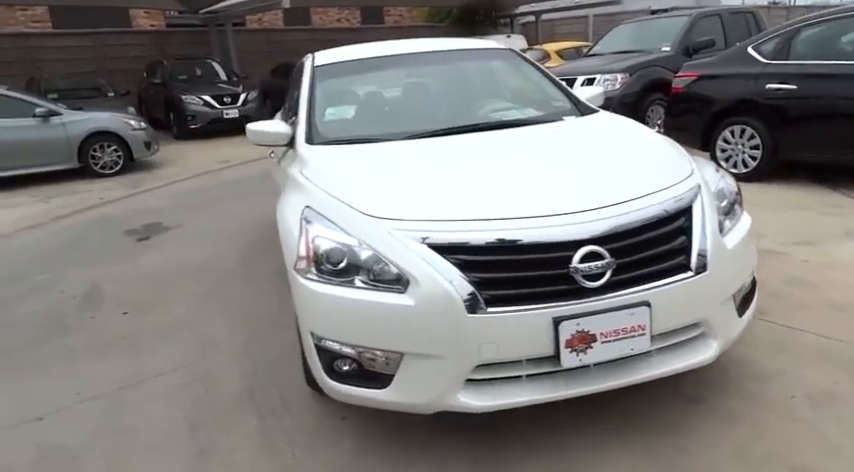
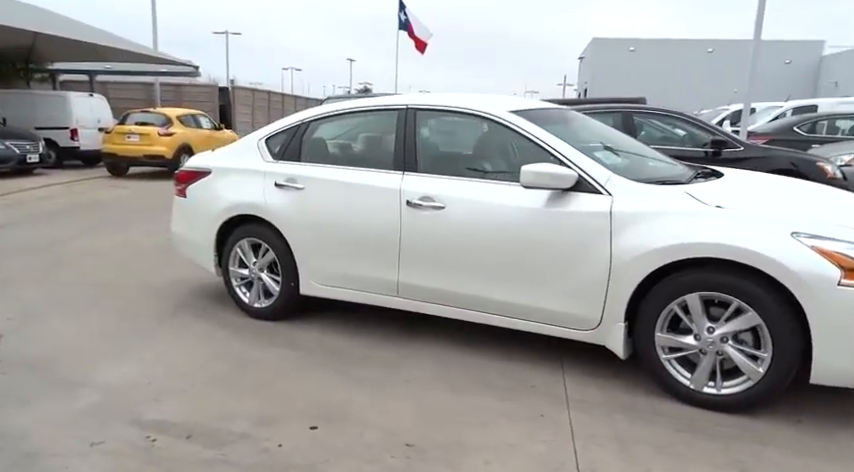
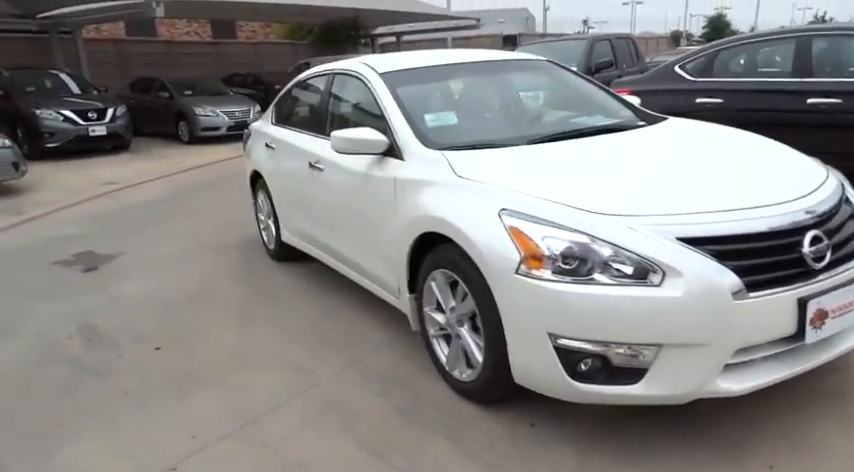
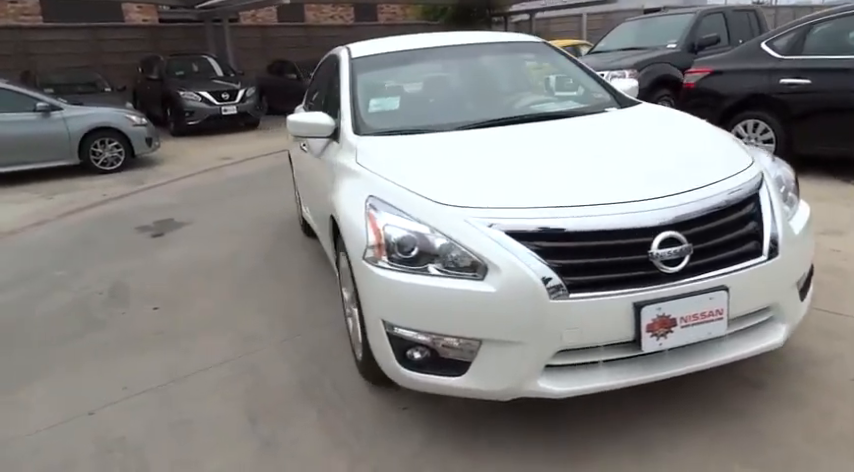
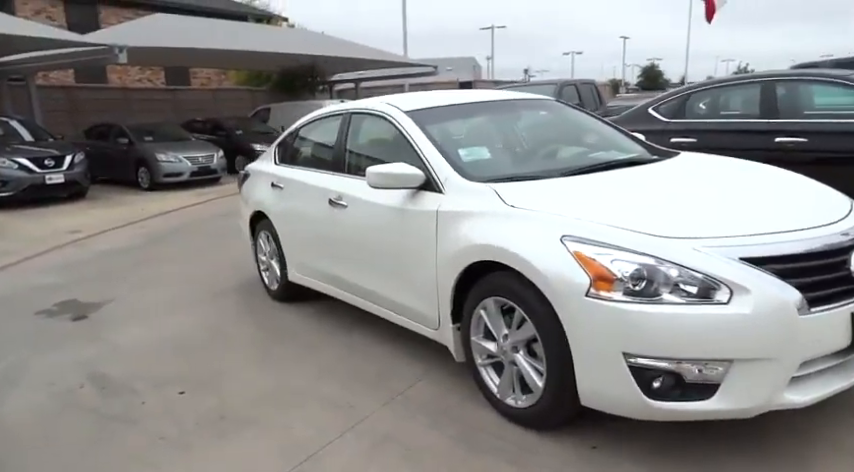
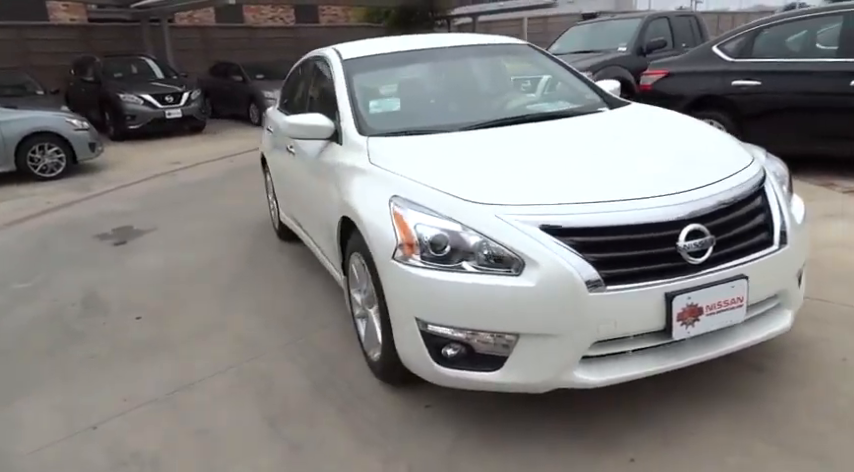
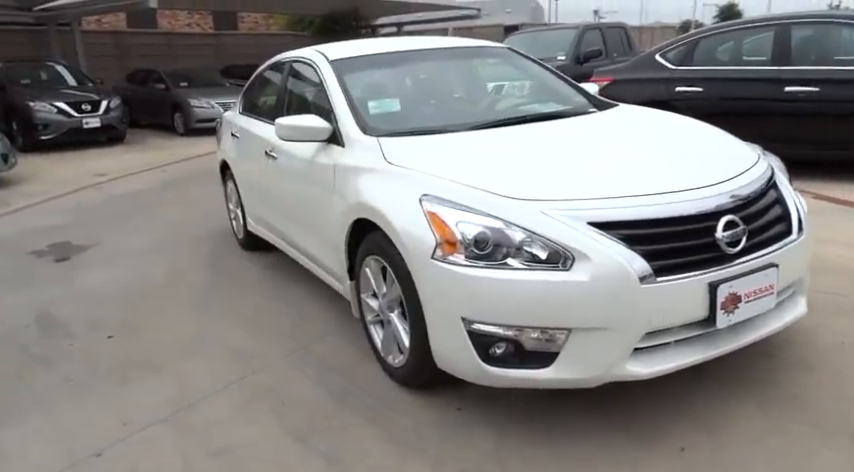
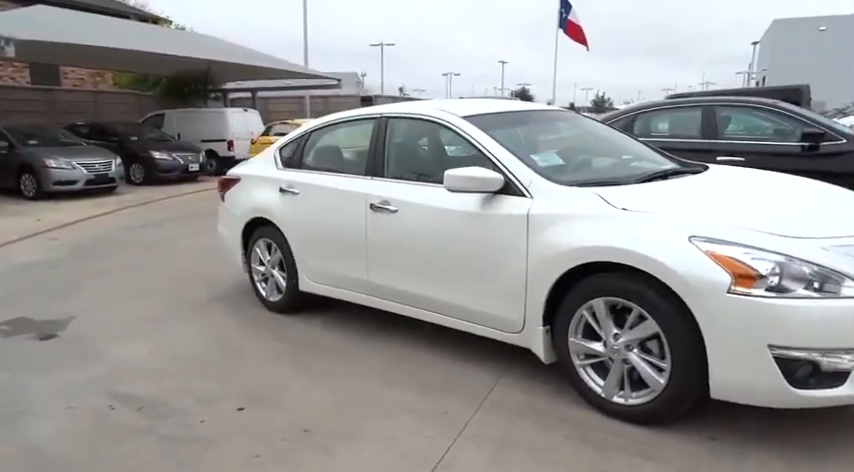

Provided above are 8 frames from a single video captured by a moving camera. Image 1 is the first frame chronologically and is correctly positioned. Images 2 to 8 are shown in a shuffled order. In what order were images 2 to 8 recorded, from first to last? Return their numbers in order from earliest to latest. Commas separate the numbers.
4, 6, 7, 3, 5, 8, 2
